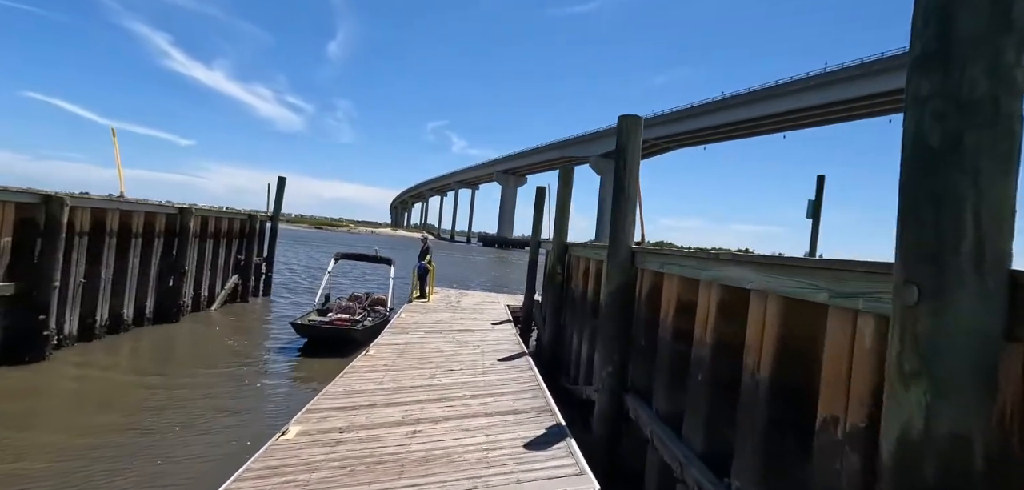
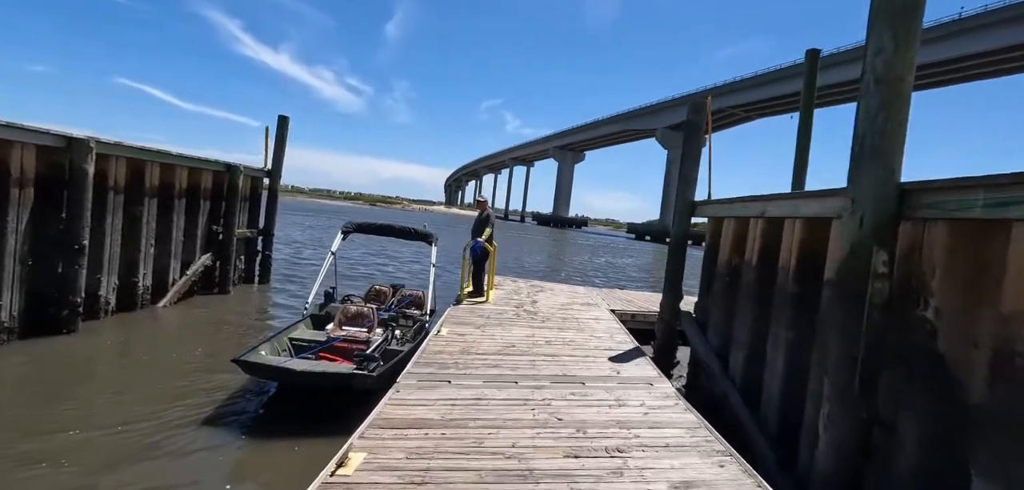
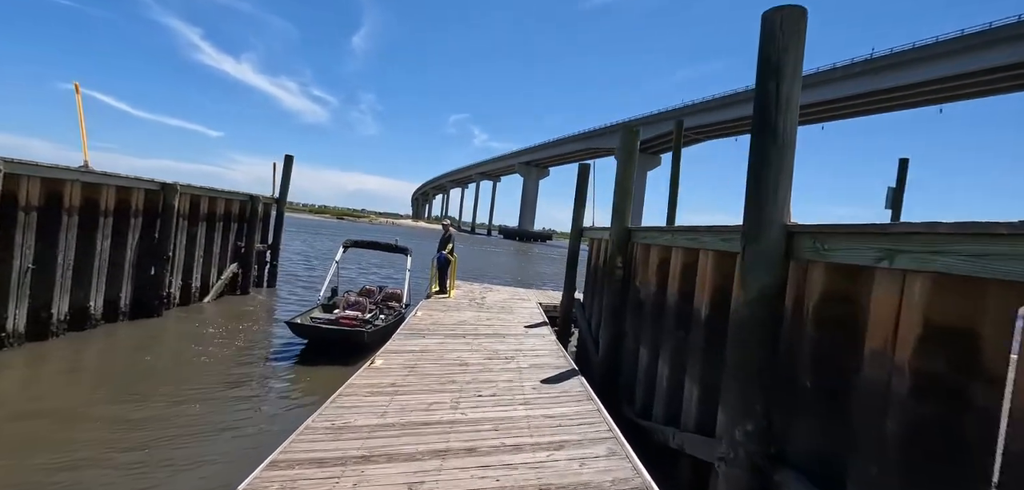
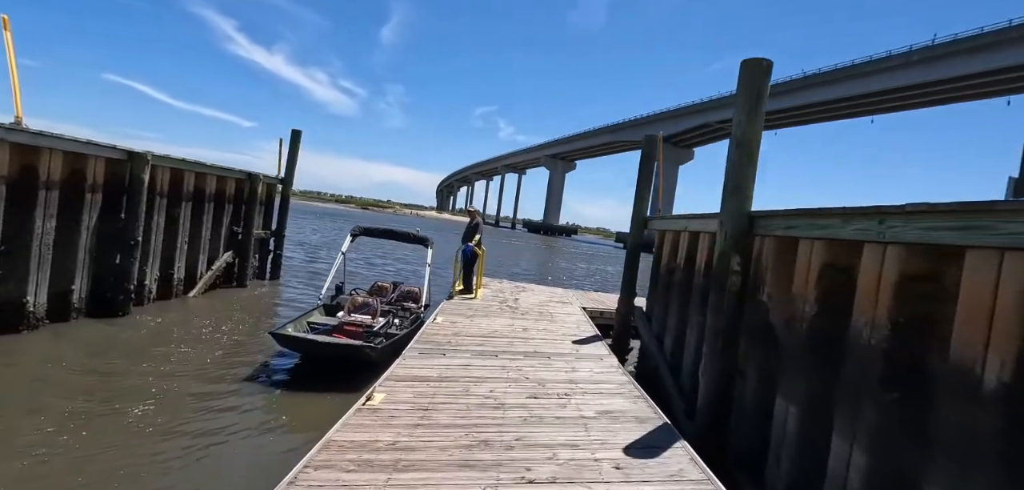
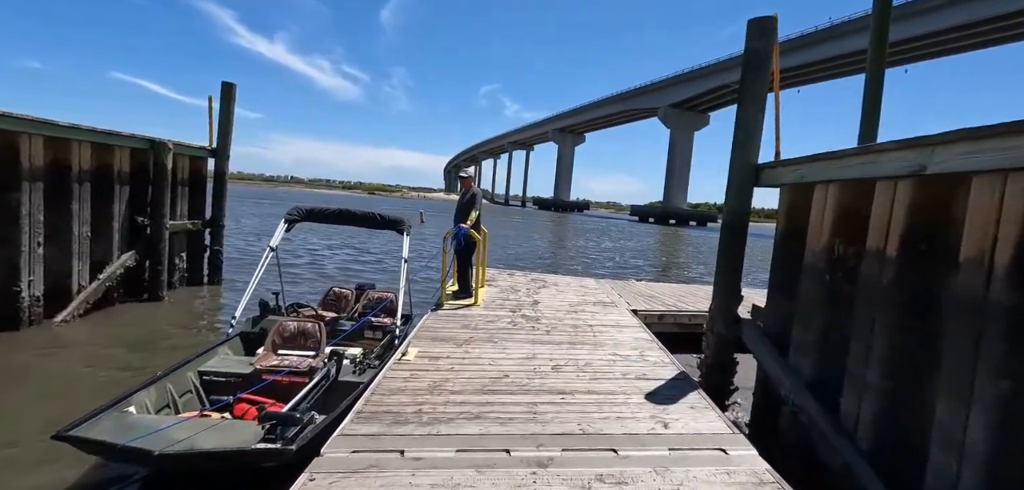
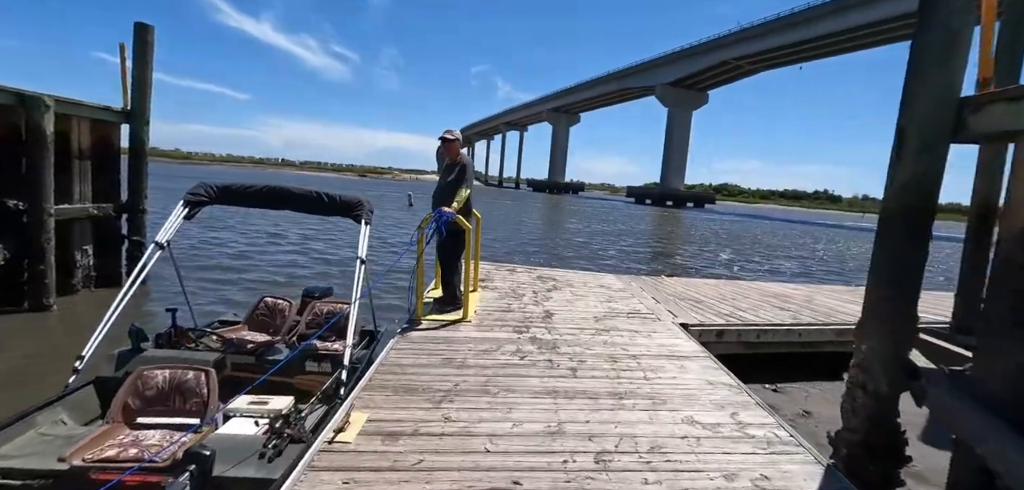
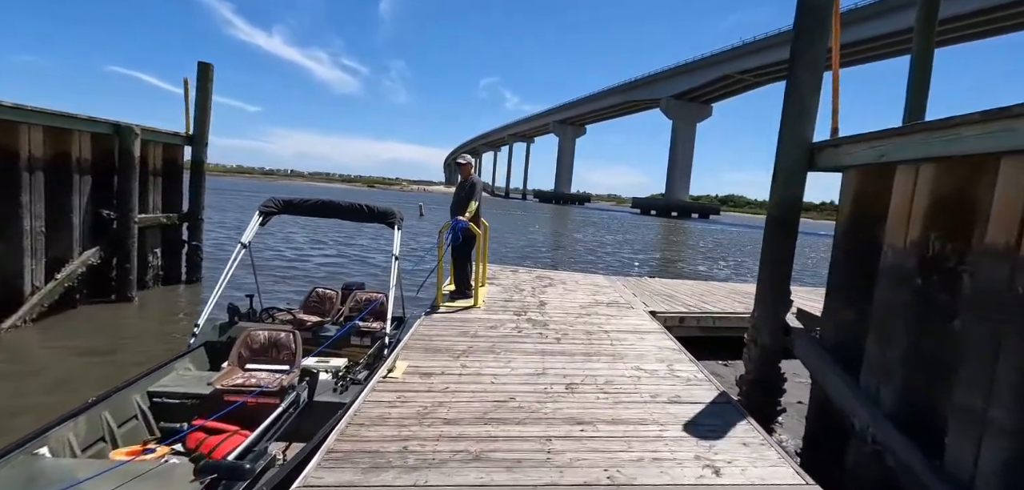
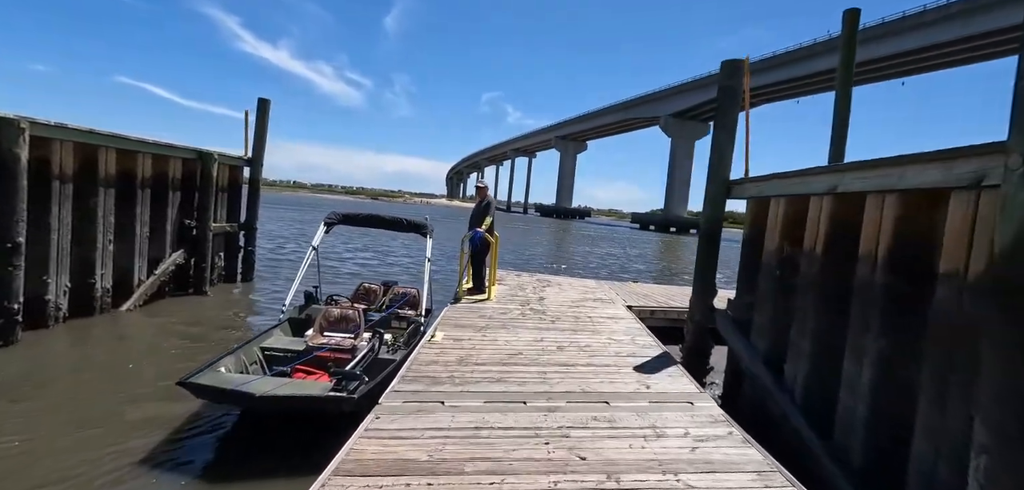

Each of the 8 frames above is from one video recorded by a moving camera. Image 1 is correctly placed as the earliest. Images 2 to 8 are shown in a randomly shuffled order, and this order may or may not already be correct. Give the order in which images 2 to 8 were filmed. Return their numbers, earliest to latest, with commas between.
3, 4, 2, 8, 5, 7, 6
